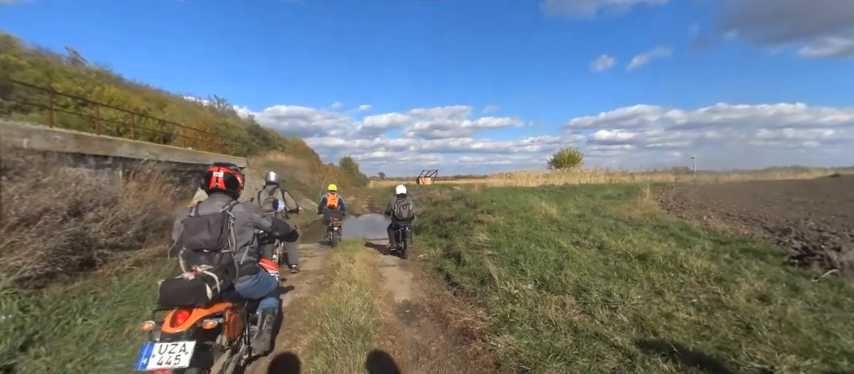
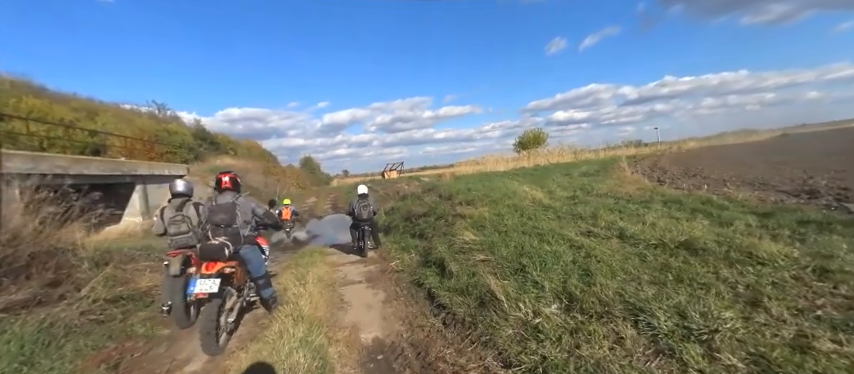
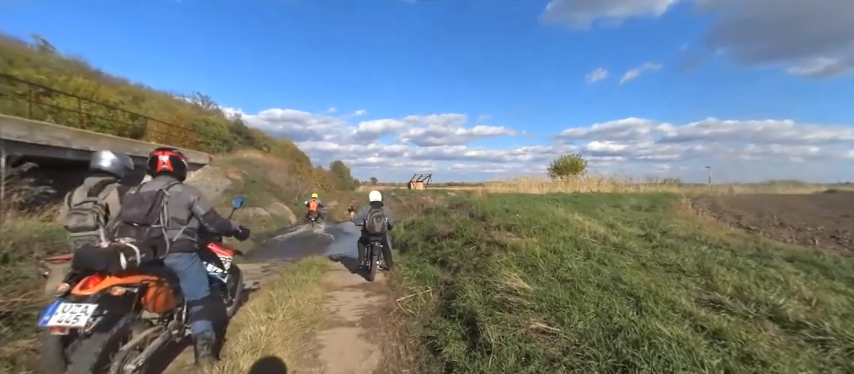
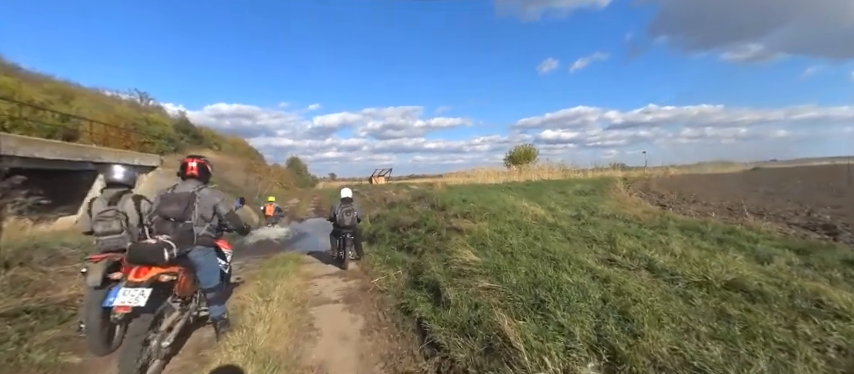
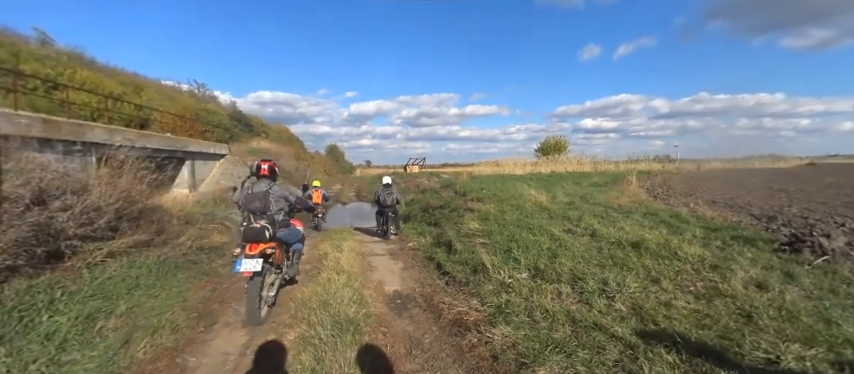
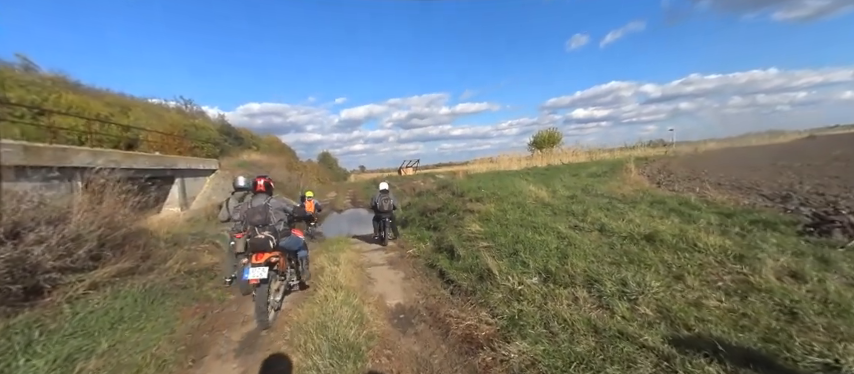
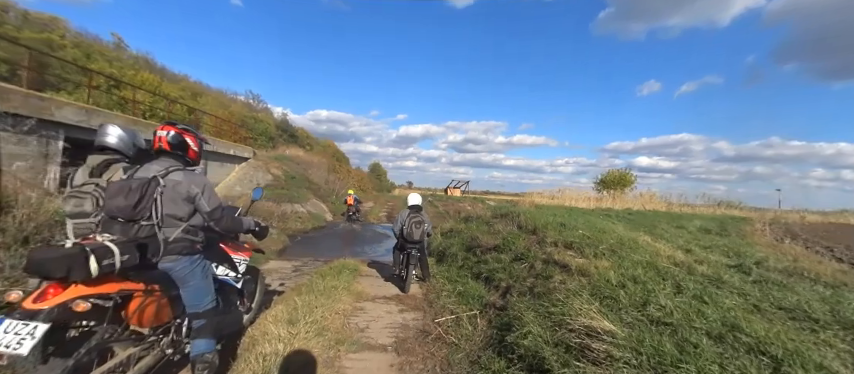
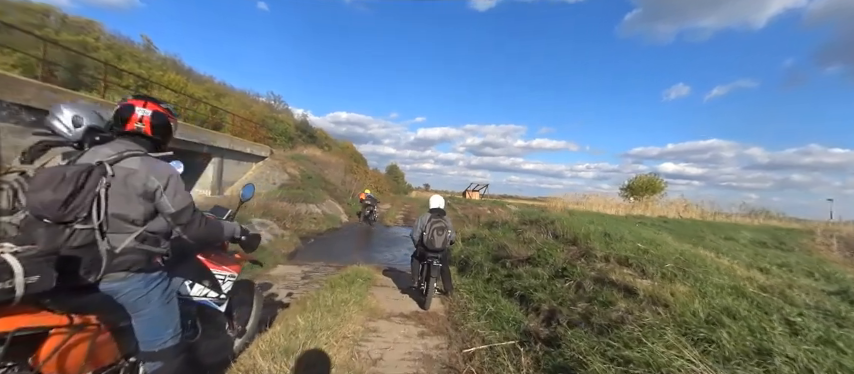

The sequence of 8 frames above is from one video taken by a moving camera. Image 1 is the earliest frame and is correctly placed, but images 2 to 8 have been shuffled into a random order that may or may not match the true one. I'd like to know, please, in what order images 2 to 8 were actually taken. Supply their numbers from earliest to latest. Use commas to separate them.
5, 6, 2, 4, 3, 7, 8
